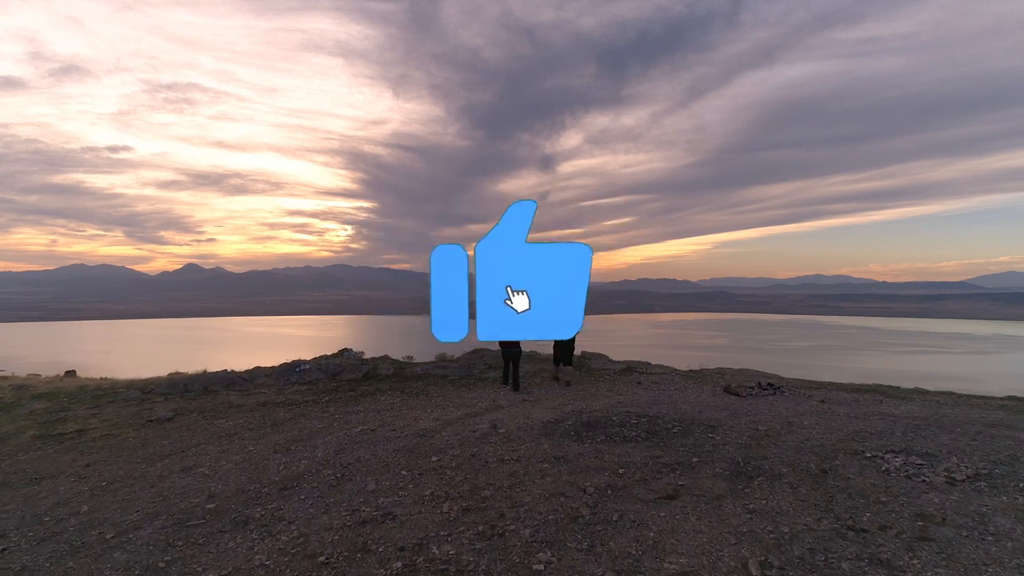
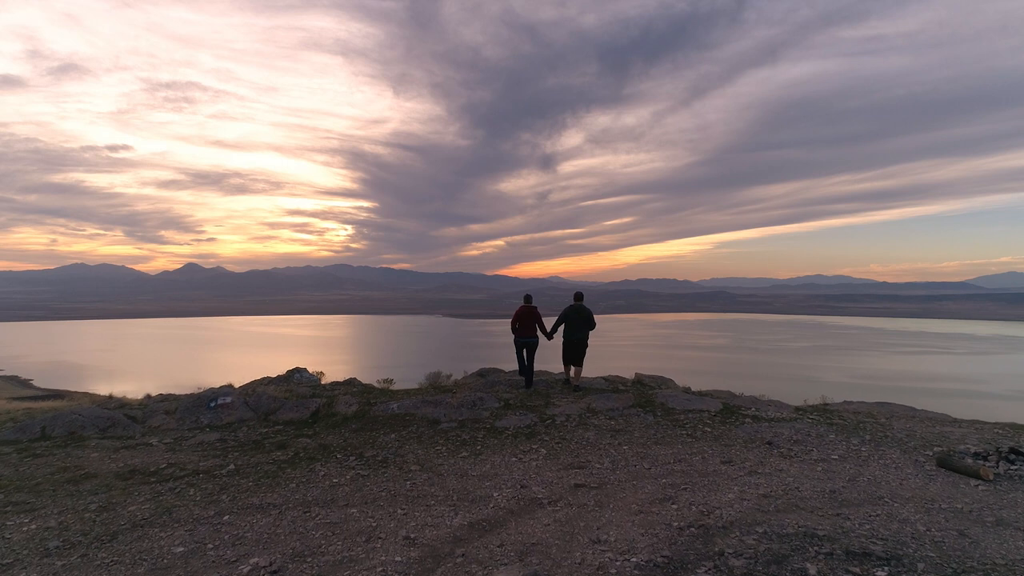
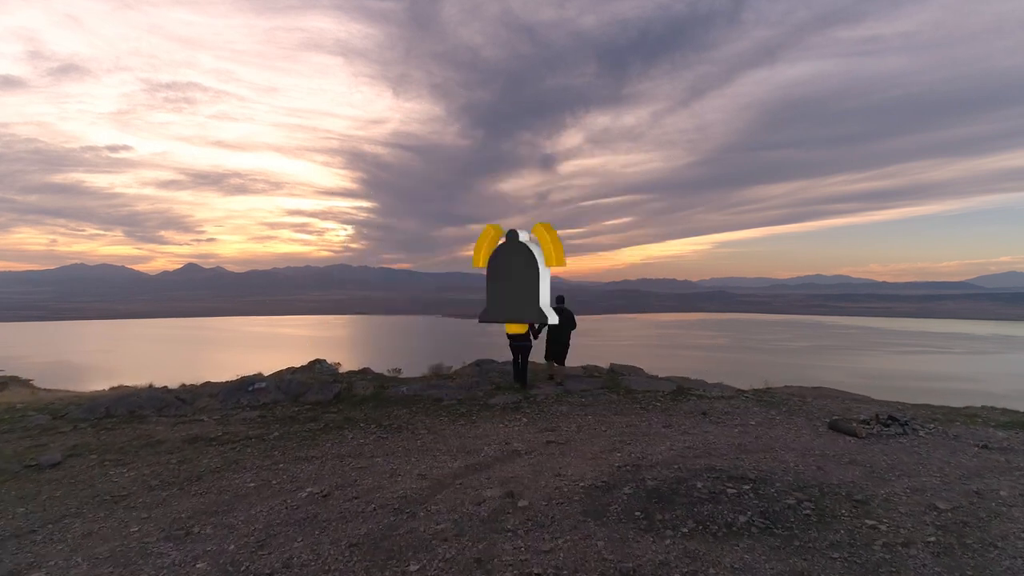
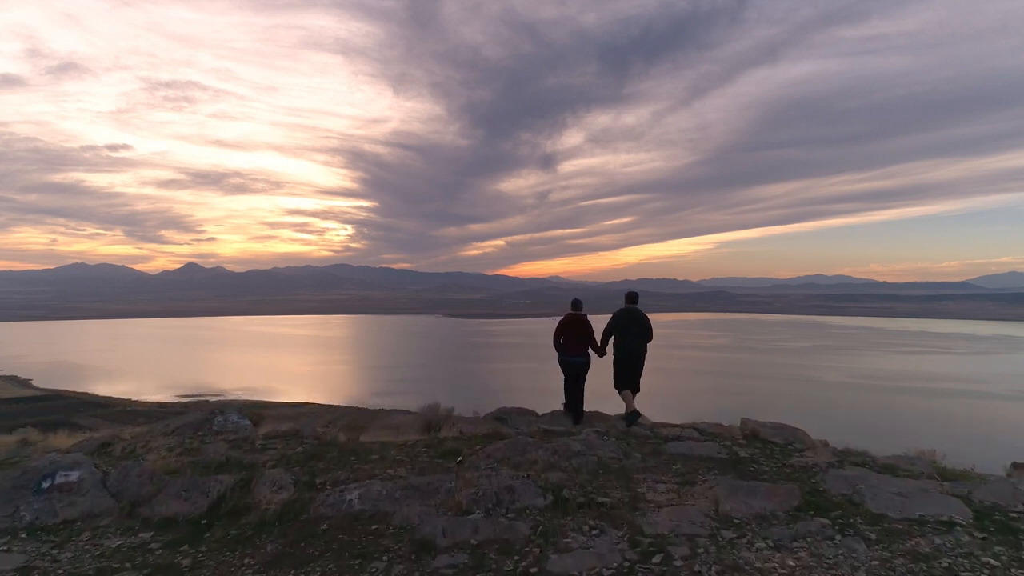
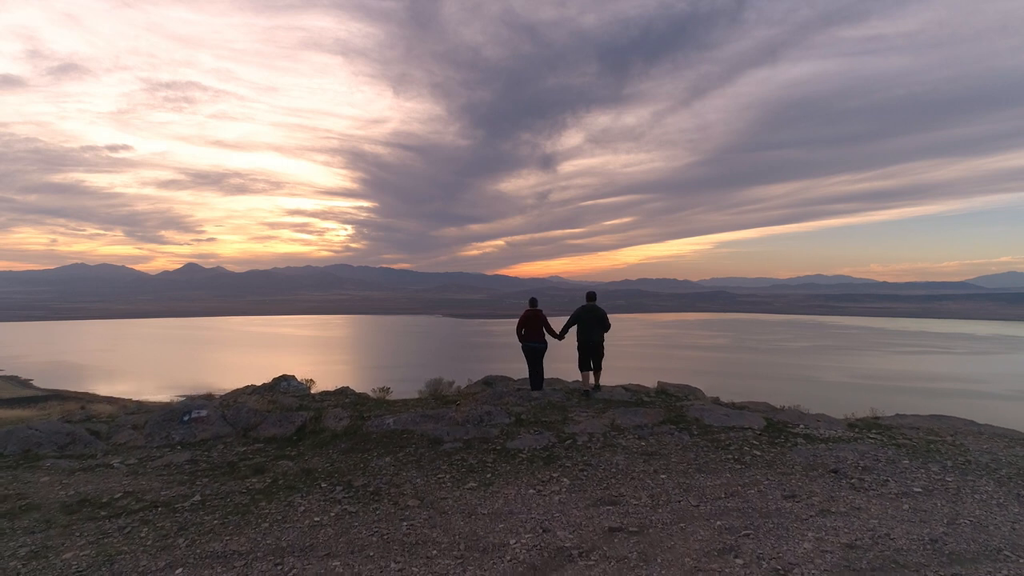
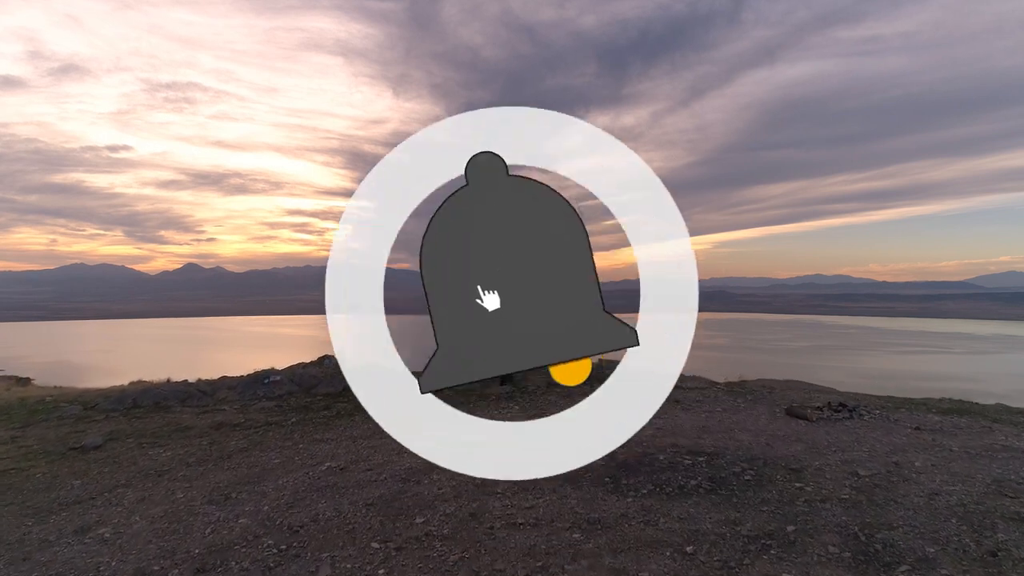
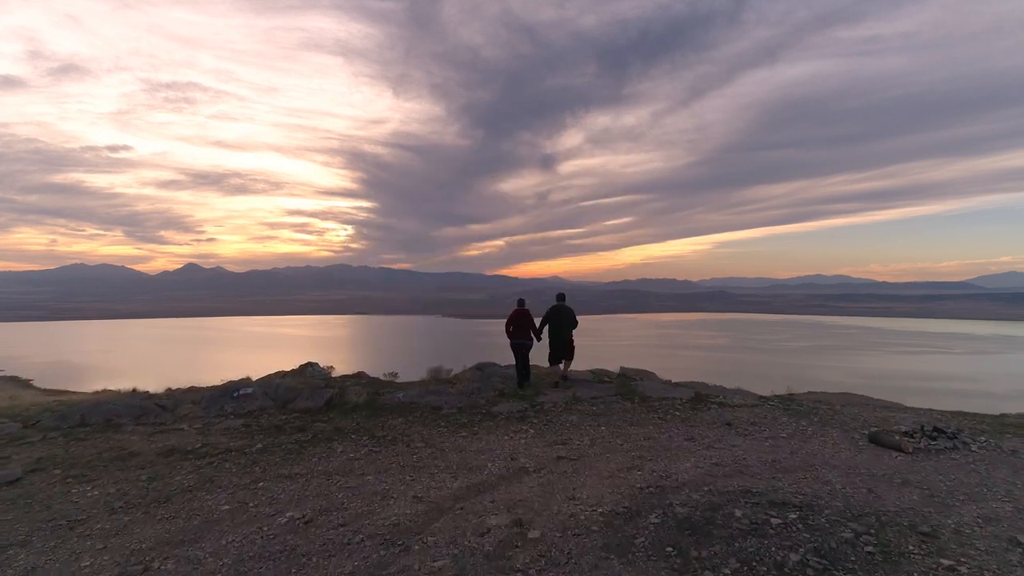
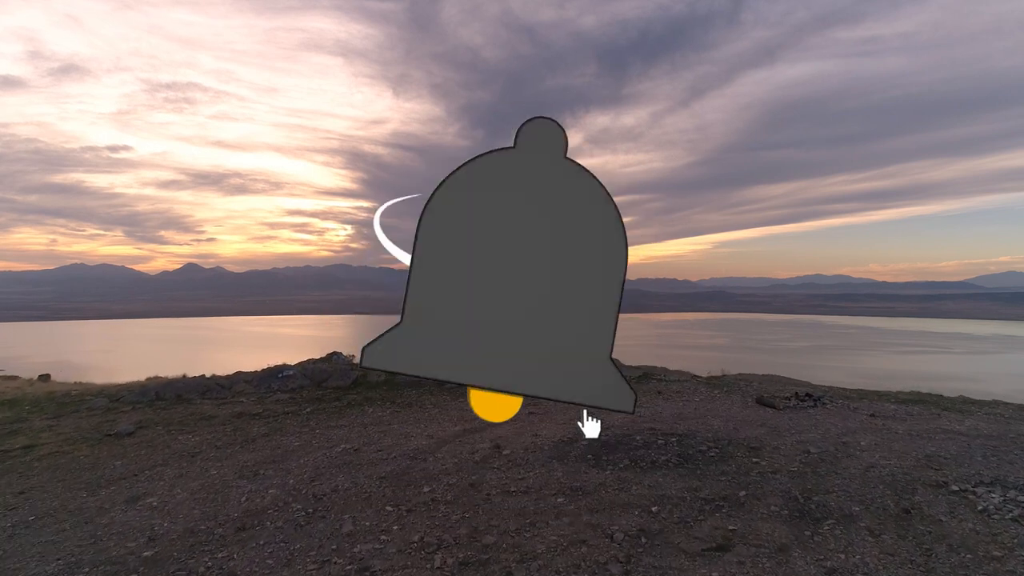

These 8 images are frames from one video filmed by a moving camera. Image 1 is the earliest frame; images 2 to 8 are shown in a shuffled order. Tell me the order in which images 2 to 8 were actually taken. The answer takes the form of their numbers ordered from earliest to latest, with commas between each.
8, 6, 3, 7, 2, 5, 4
